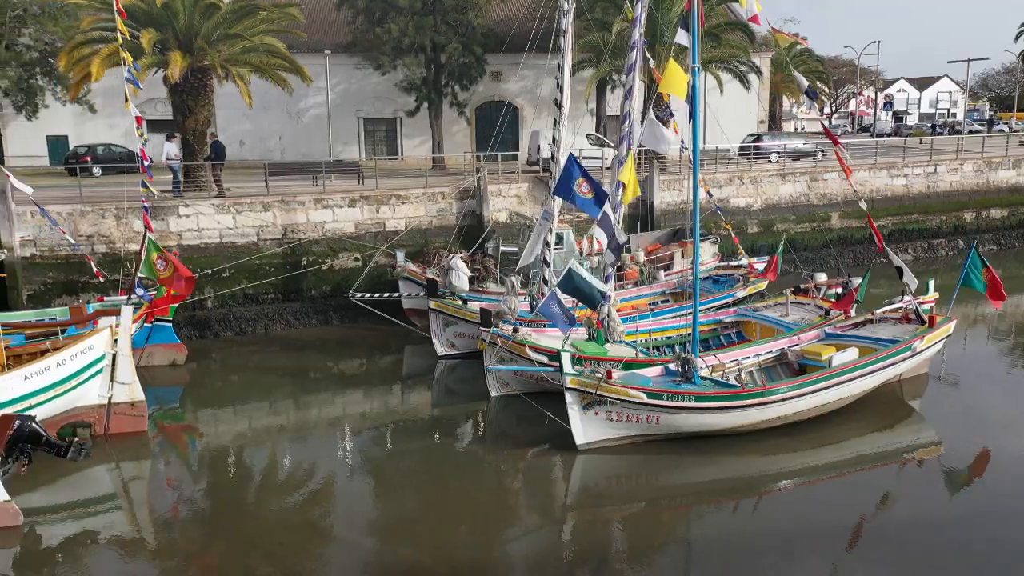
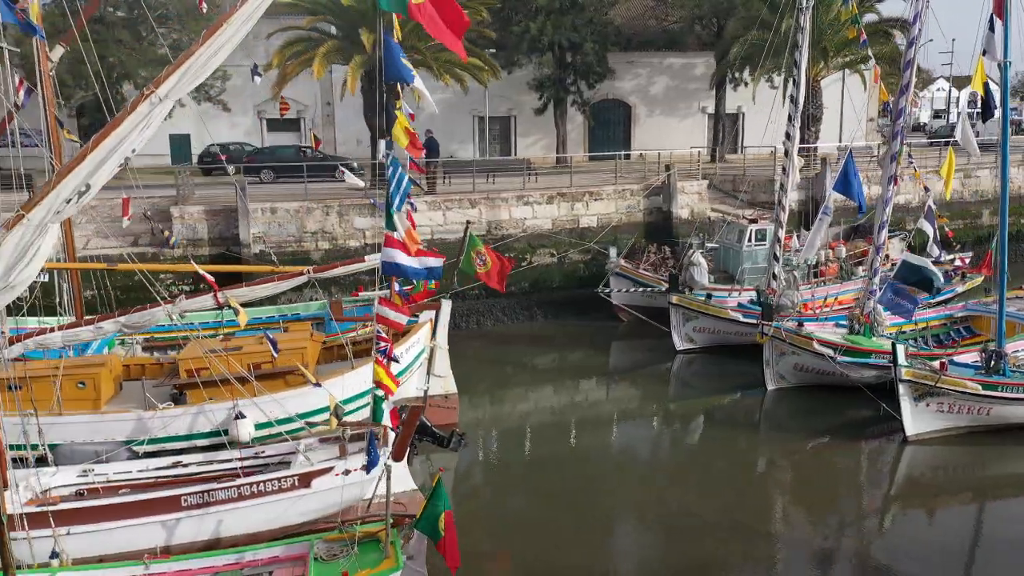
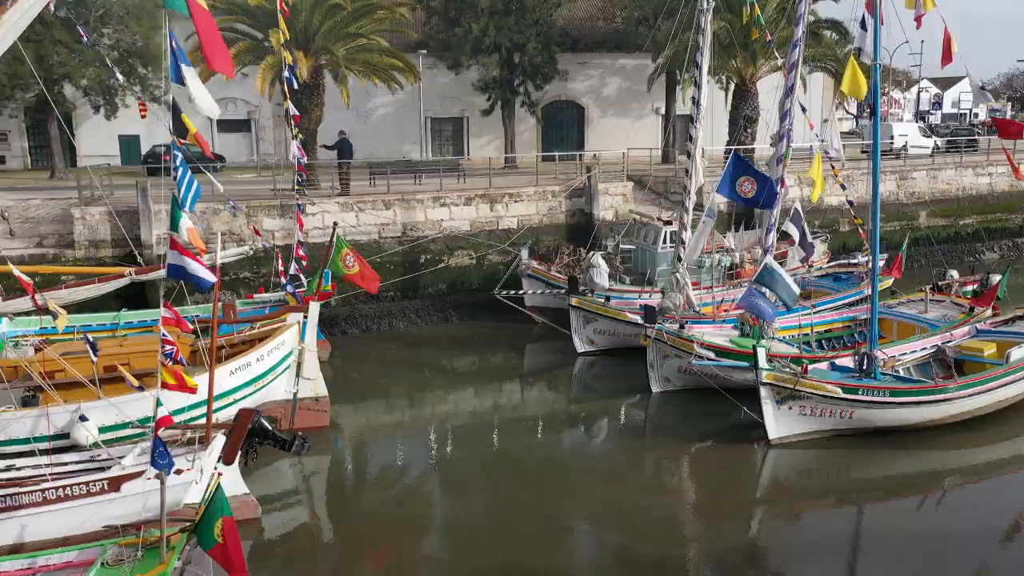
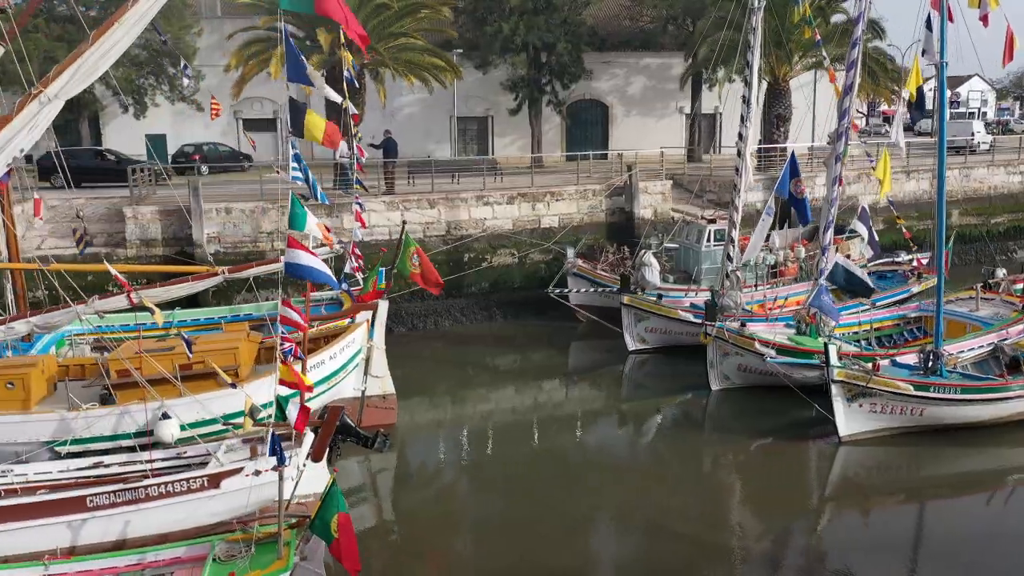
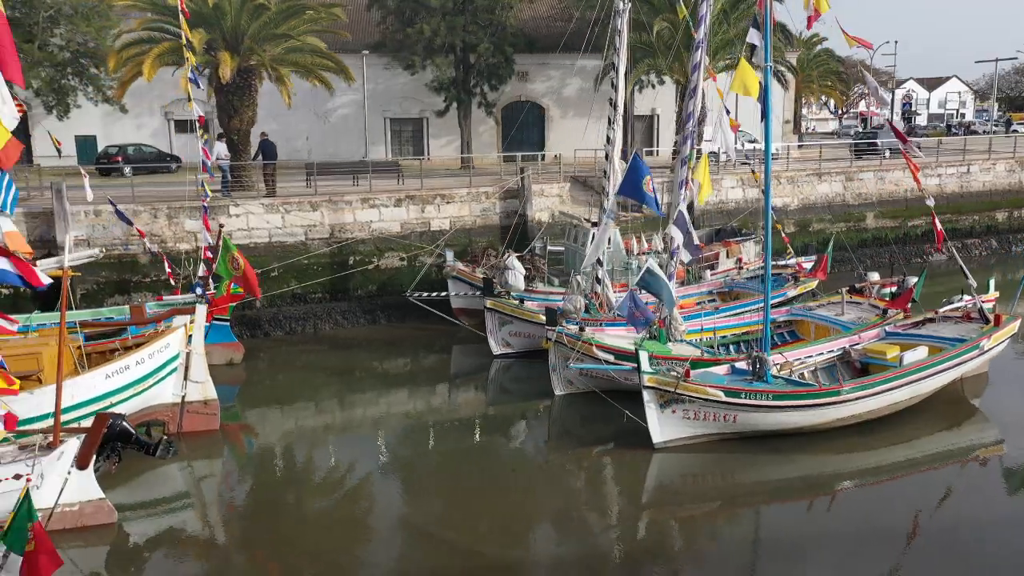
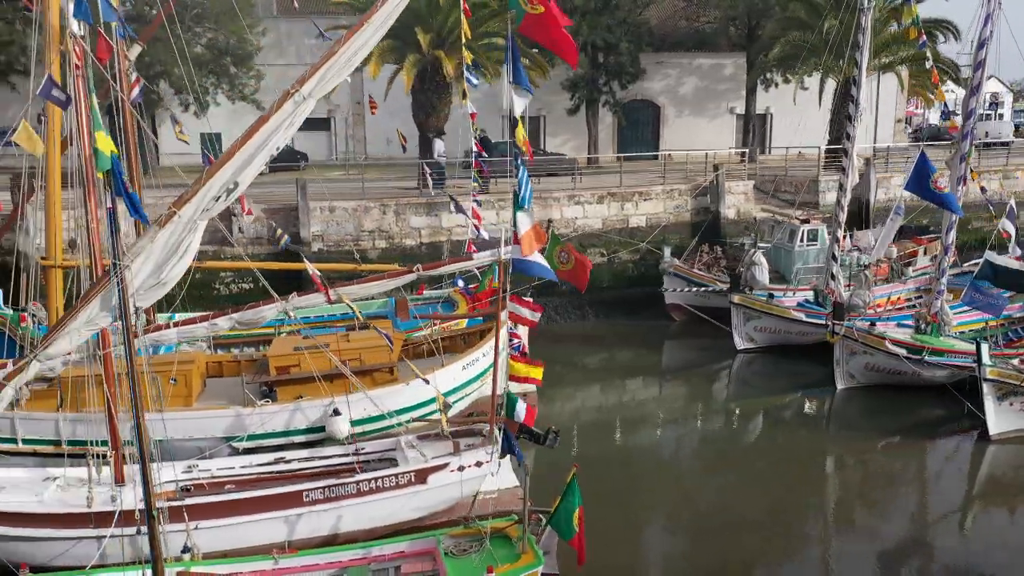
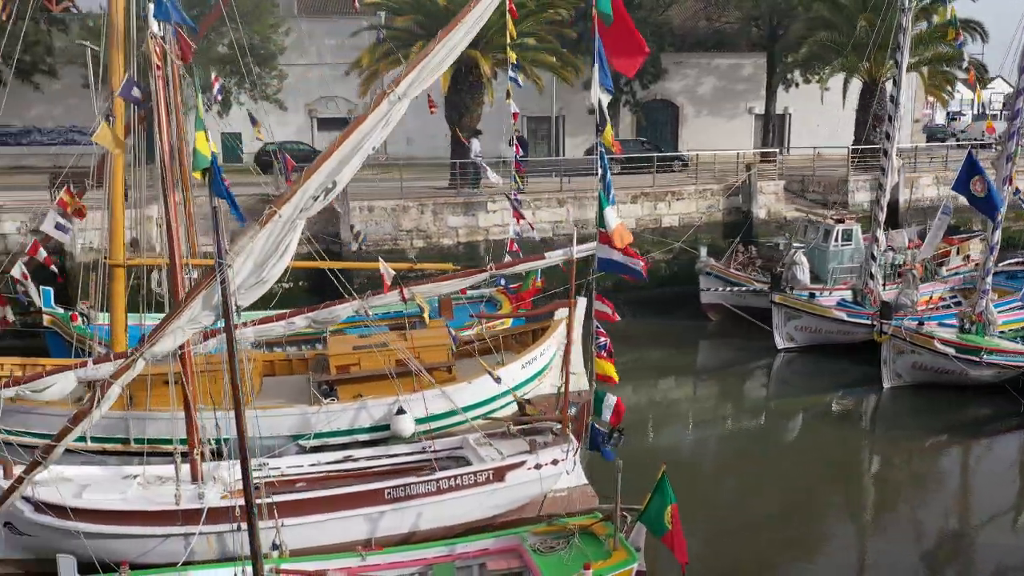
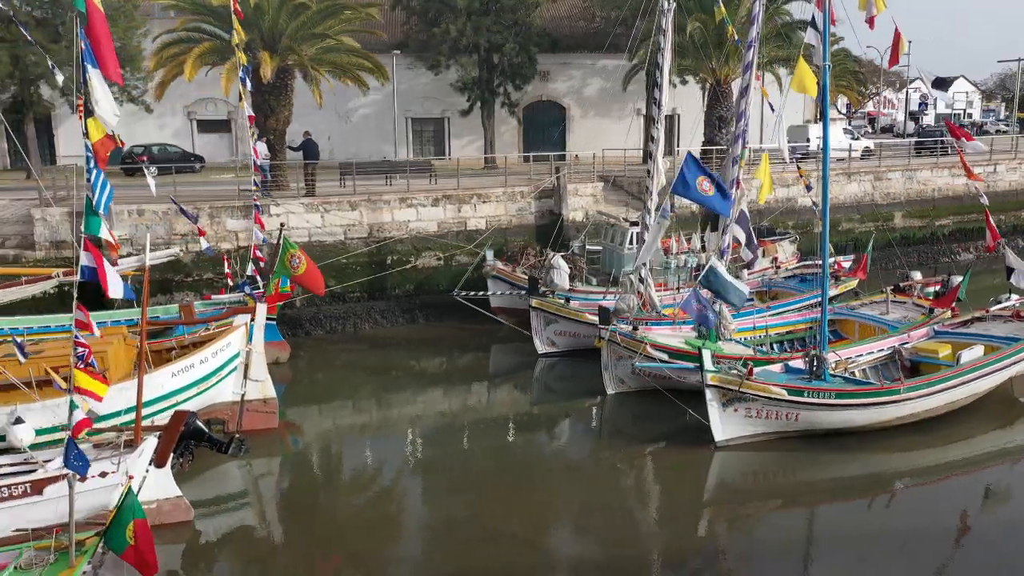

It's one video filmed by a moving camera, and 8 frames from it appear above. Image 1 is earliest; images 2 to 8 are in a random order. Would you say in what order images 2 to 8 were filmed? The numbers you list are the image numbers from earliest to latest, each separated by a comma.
5, 8, 3, 4, 2, 6, 7
